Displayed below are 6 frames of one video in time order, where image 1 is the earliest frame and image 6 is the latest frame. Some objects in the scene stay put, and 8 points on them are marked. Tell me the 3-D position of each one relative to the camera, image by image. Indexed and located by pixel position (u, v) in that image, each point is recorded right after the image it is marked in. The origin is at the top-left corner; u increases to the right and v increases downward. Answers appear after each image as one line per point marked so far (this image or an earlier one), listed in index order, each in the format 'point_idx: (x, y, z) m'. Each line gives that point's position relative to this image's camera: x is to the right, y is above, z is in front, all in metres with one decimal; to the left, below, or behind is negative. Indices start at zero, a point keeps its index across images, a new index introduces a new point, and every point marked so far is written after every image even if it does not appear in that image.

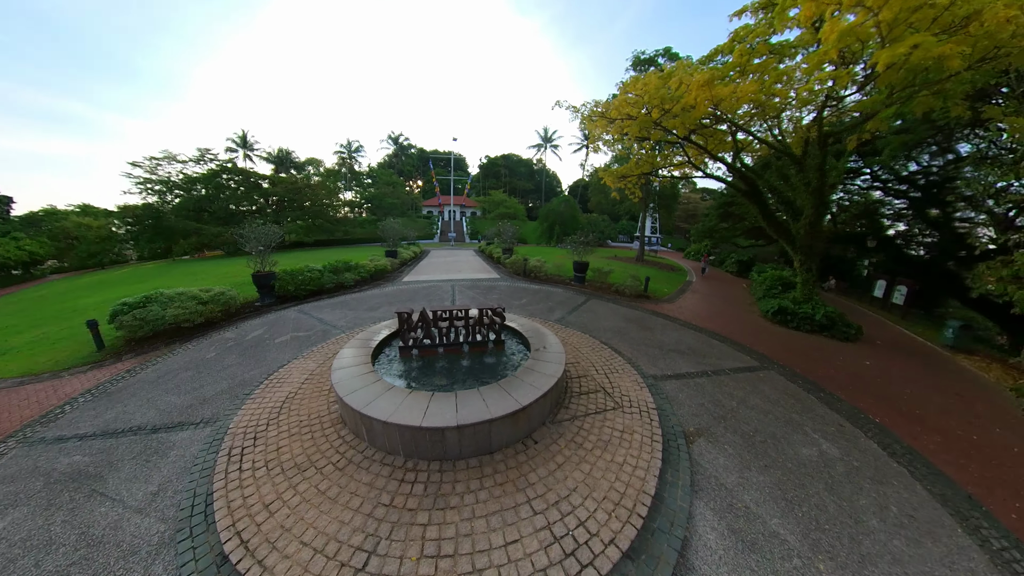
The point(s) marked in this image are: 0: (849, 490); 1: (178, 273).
0: (+3.9, -2.3, +3.9) m
1: (-15.7, +0.7, +15.7) m
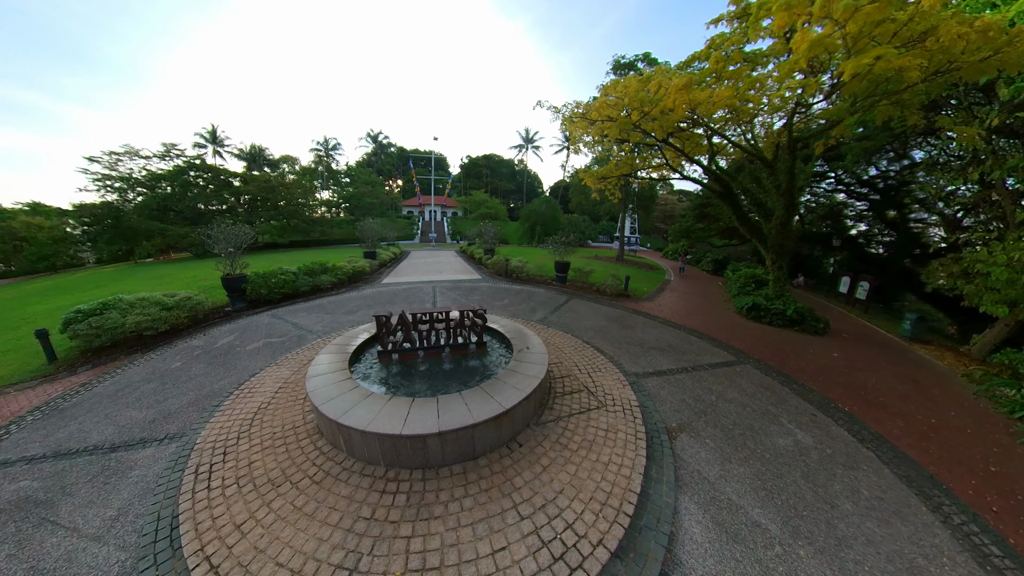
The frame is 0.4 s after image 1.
0: (+3.8, -2.3, +4.1) m
1: (-16.5, +0.5, +14.8) m
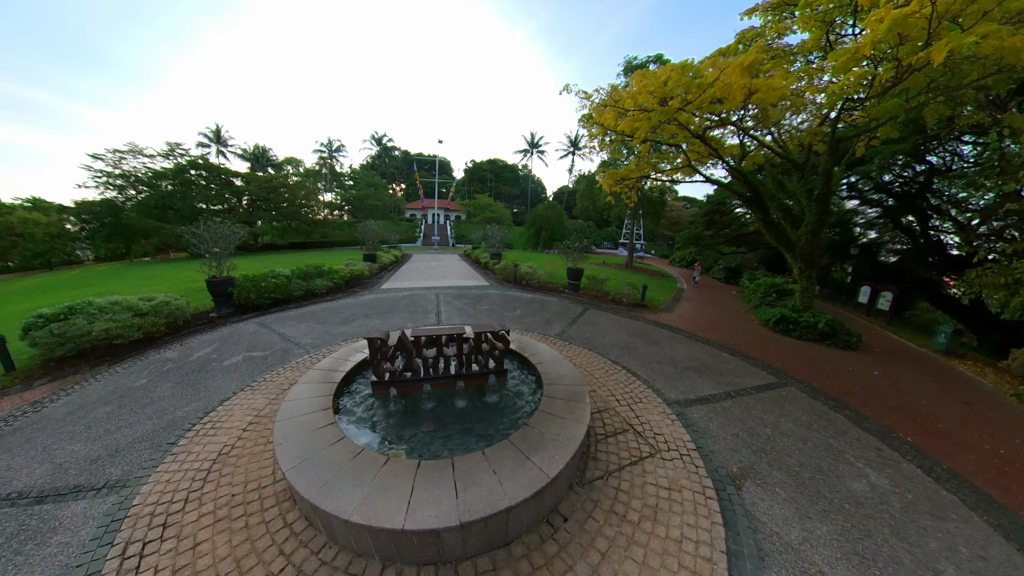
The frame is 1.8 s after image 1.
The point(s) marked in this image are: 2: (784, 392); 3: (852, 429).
0: (+4.0, -2.5, +3.3) m
1: (-16.2, +0.5, +14.2) m
2: (+4.6, -1.7, +5.6) m
3: (+5.2, -2.1, +5.1) m
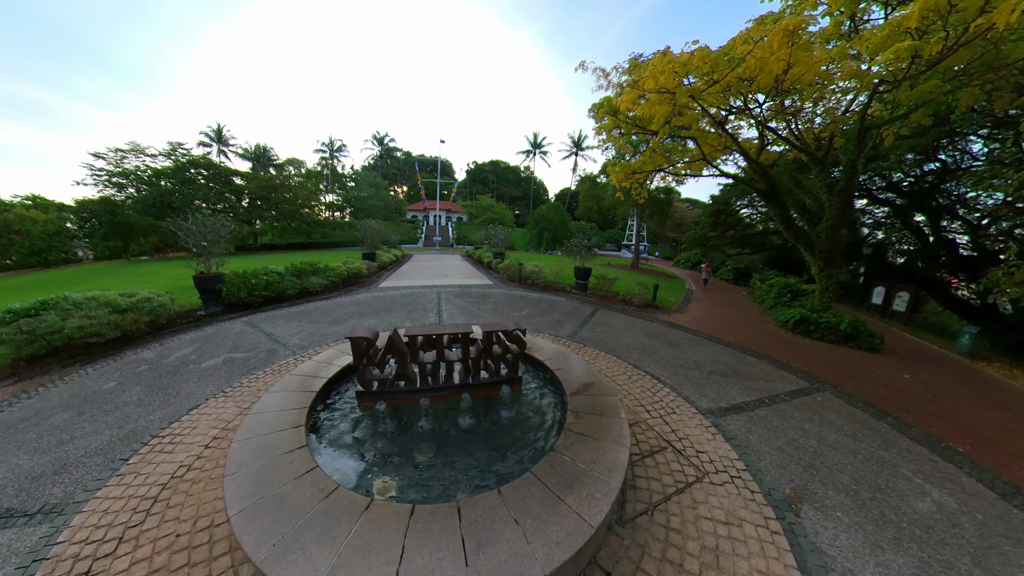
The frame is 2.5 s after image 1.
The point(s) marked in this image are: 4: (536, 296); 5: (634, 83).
0: (+4.1, -2.4, +2.8) m
1: (-16.0, +0.6, +13.8) m
2: (+4.7, -1.7, +5.1) m
3: (+5.3, -2.1, +4.6) m
4: (+0.7, -0.2, +10.4) m
5: (+2.2, +3.6, +6.2) m
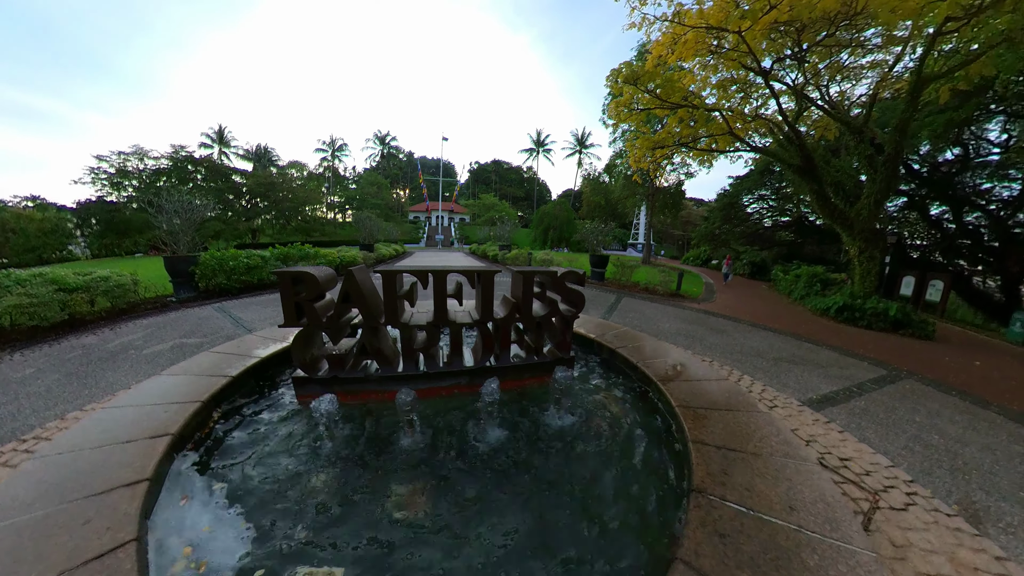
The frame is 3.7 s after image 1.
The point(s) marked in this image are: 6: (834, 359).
0: (+4.4, -2.0, +1.9) m
1: (-15.7, +0.7, +13.1) m
2: (+5.0, -1.3, +4.2) m
3: (+5.6, -1.7, +3.6) m
4: (+1.0, +0.1, +9.5) m
5: (+2.4, +4.0, +5.4) m
6: (+4.6, -1.0, +4.8) m
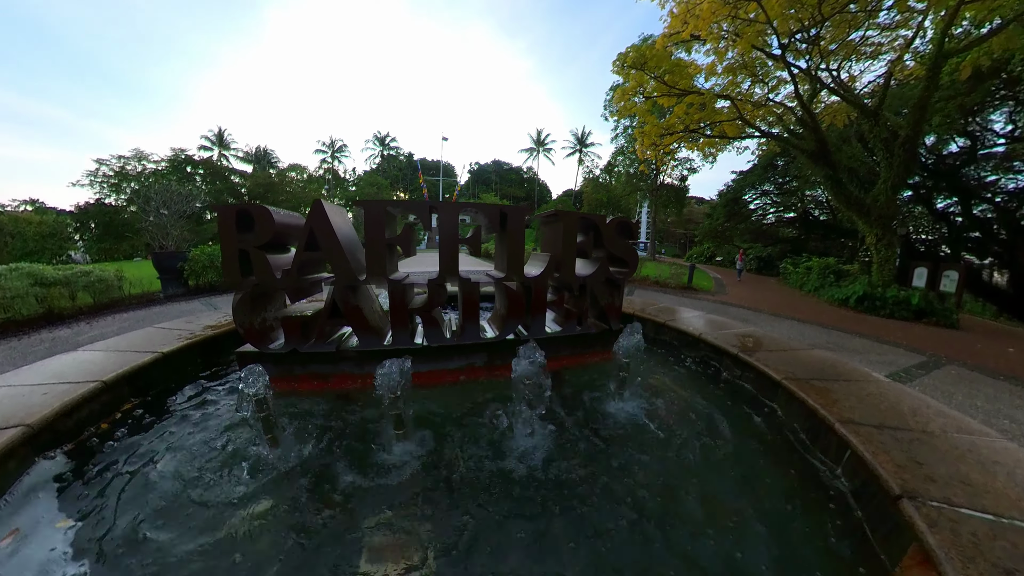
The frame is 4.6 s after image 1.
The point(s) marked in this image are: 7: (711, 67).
0: (+4.5, -1.7, +1.5) m
1: (-15.5, +0.7, +12.9) m
2: (+5.1, -1.0, +3.8) m
3: (+5.7, -1.4, +3.3) m
4: (+1.2, +0.3, +9.2) m
5: (+2.5, +4.2, +5.0) m
6: (+4.7, -0.8, +4.4) m
7: (+4.7, +5.2, +7.9) m
